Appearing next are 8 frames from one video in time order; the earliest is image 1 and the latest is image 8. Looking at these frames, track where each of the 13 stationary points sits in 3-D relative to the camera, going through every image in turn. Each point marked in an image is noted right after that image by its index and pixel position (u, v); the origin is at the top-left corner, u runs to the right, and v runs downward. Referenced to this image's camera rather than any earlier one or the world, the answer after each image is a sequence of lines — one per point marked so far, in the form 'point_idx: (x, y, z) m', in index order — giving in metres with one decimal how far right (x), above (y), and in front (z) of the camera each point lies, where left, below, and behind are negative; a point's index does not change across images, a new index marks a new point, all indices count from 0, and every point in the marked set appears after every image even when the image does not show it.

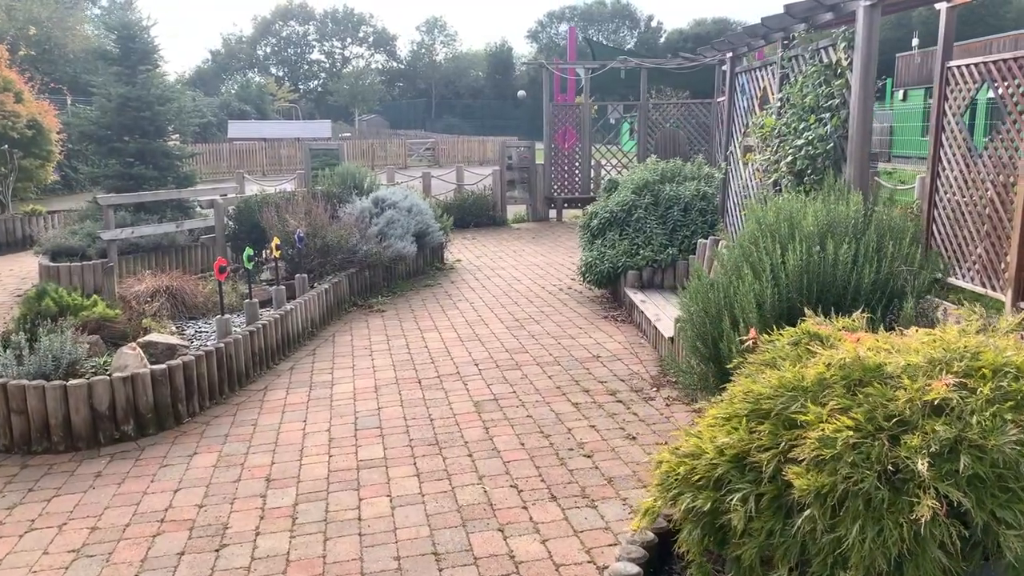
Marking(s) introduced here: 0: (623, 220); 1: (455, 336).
0: (+1.0, +0.6, +7.0) m
1: (-0.4, -0.4, +6.1) m
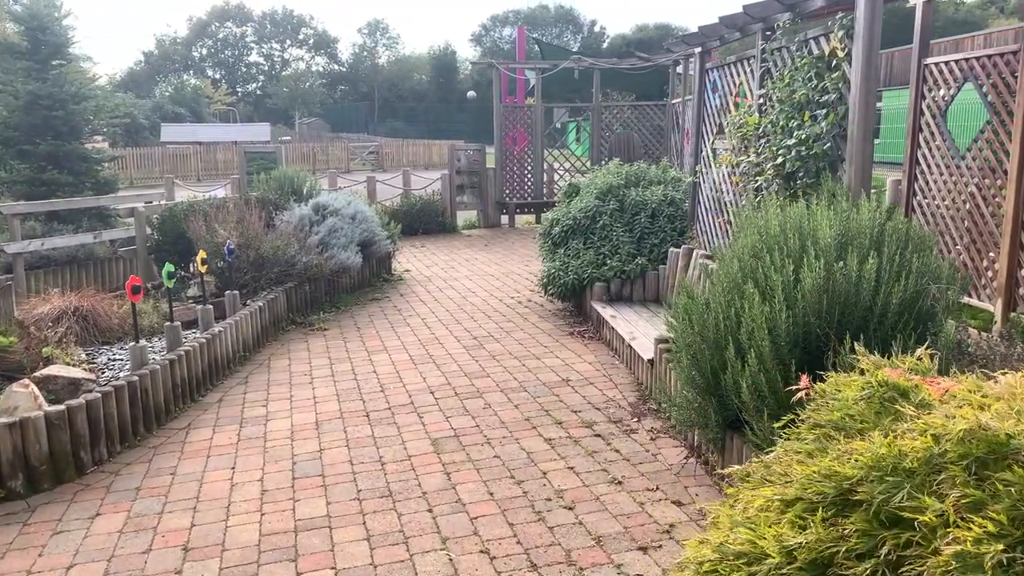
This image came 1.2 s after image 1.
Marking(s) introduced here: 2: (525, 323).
0: (+0.6, +0.5, +6.5) m
1: (-0.7, -0.5, +5.5) m
2: (+0.1, -0.3, +6.3) m
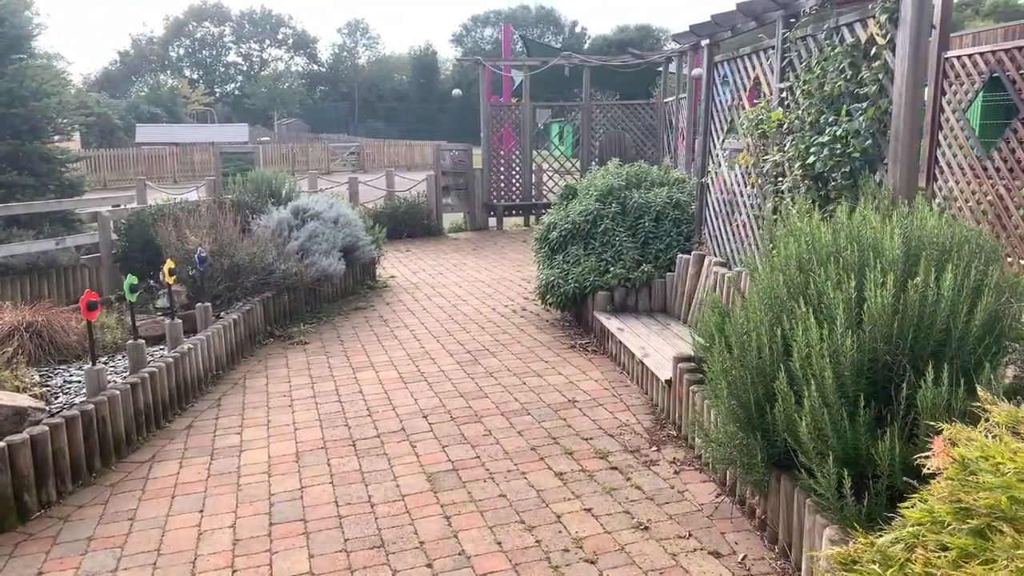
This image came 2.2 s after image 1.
0: (+0.6, +0.4, +6.1) m
1: (-0.7, -0.6, +5.0) m
2: (+0.1, -0.4, +5.9) m
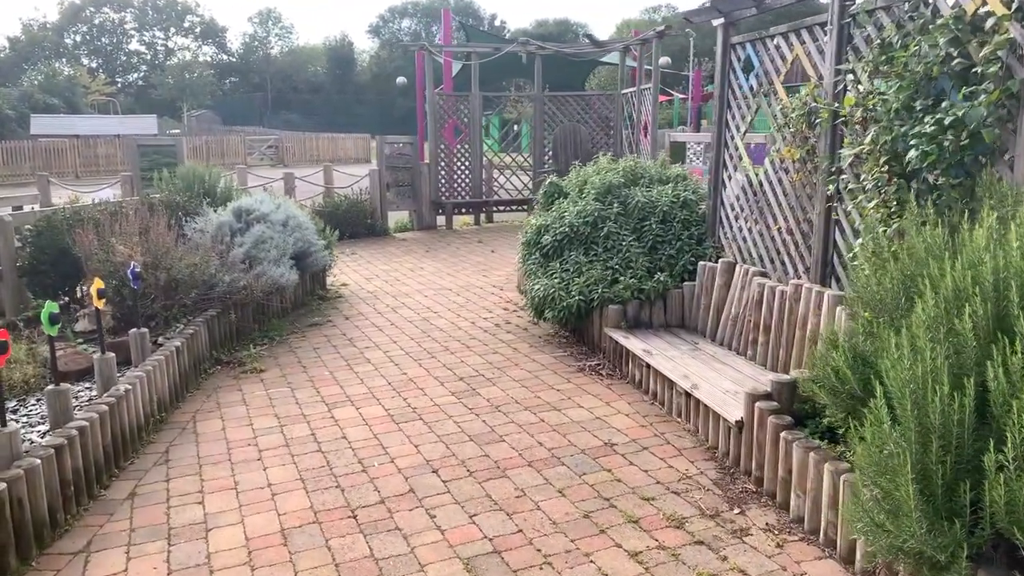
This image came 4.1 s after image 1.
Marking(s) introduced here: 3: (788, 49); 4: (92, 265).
0: (+0.5, +0.3, +5.4) m
1: (-0.7, -0.7, +4.2) m
2: (0.0, -0.4, +5.1) m
3: (+1.5, +1.3, +4.5) m
4: (-2.7, +0.1, +5.2) m
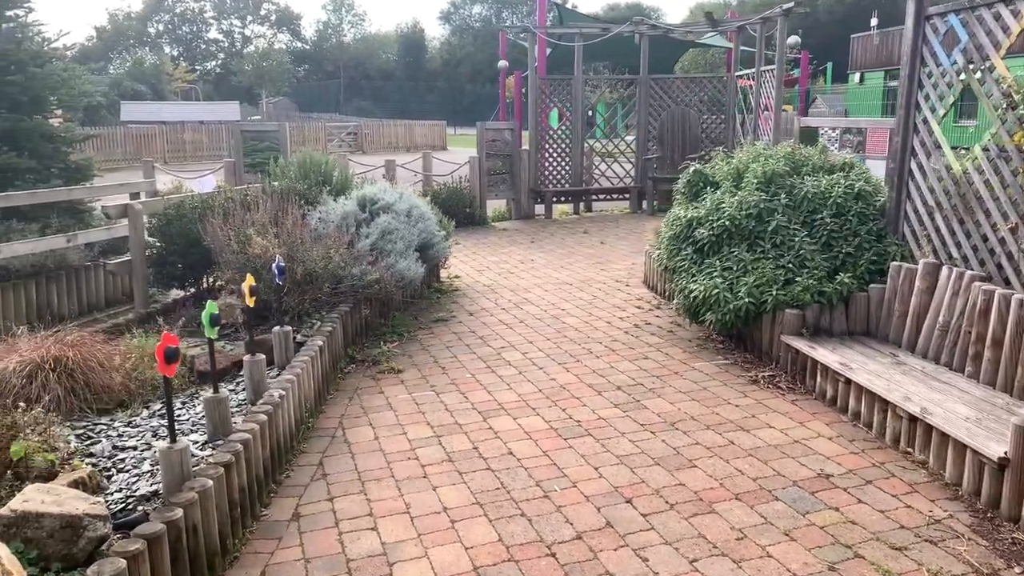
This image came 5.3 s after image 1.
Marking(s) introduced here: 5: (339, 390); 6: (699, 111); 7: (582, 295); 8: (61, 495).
0: (+1.5, +0.3, +4.9) m
1: (+0.2, -0.7, +3.8) m
2: (+1.0, -0.4, +4.7) m
3: (+2.4, +1.3, +3.9) m
4: (-1.8, +0.2, +5.0) m
5: (-1.0, -0.6, +4.5) m
6: (+2.7, +2.5, +11.5) m
7: (+0.6, -0.1, +6.5) m
8: (-1.4, -0.7, +2.5) m
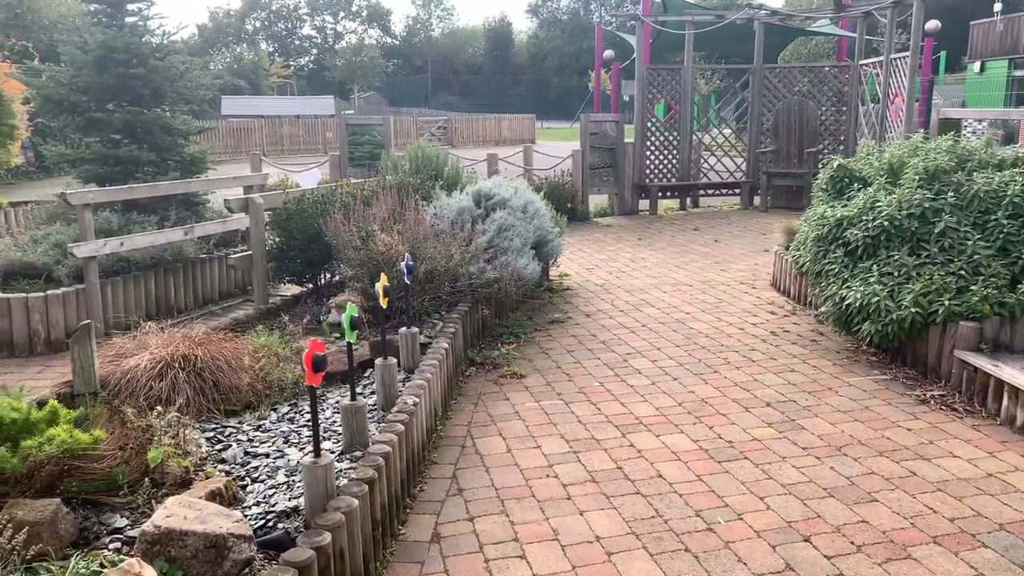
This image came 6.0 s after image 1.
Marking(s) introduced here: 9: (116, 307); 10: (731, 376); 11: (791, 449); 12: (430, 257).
0: (+2.2, +0.3, +4.4) m
1: (+0.8, -0.7, +3.5) m
2: (+1.7, -0.5, +4.2) m
3: (+3.1, +1.2, +3.3) m
4: (-1.0, +0.2, +4.8) m
5: (-0.3, -0.6, +4.2) m
6: (+4.1, +2.5, +10.9) m
7: (+1.5, -0.1, +6.1) m
8: (-0.9, -0.7, +2.4) m
9: (-2.7, -0.1, +5.5) m
10: (+1.2, -0.5, +4.3) m
11: (+1.2, -0.7, +3.4) m
12: (-0.5, +0.2, +4.7) m
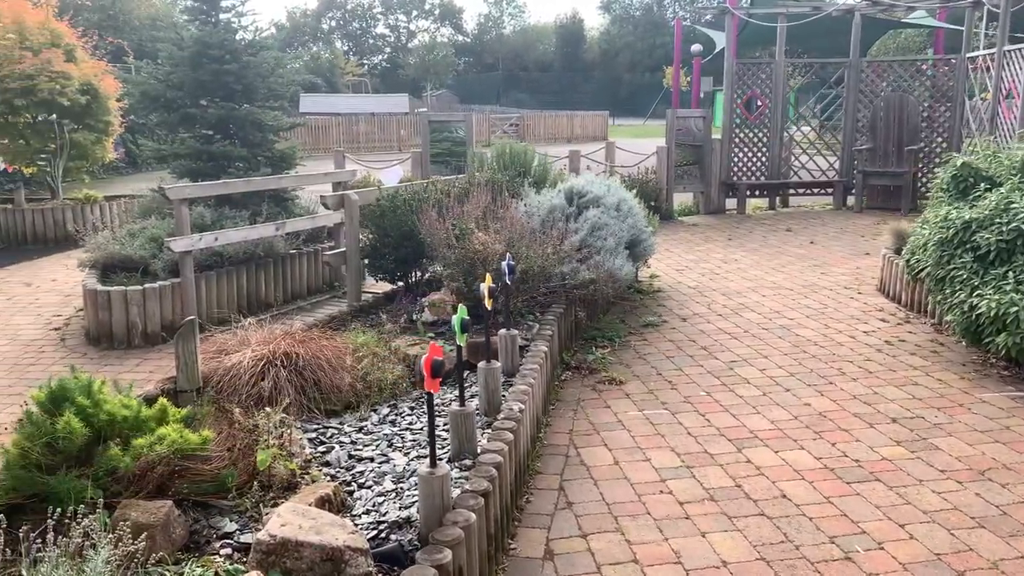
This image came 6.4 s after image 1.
0: (+2.7, +0.2, +4.0) m
1: (+1.2, -0.7, +3.2) m
2: (+2.2, -0.5, +3.9) m
3: (+3.5, +1.2, +2.9) m
4: (-0.4, +0.2, +4.7) m
5: (+0.3, -0.6, +4.1) m
6: (+5.2, +2.5, +10.3) m
7: (+2.2, -0.1, +5.8) m
8: (-0.5, -0.7, +2.3) m
9: (-2.1, -0.1, +5.5) m
10: (+1.7, -0.5, +4.1) m
11: (+1.6, -0.7, +3.2) m
12: (+0.1, +0.2, +4.6) m
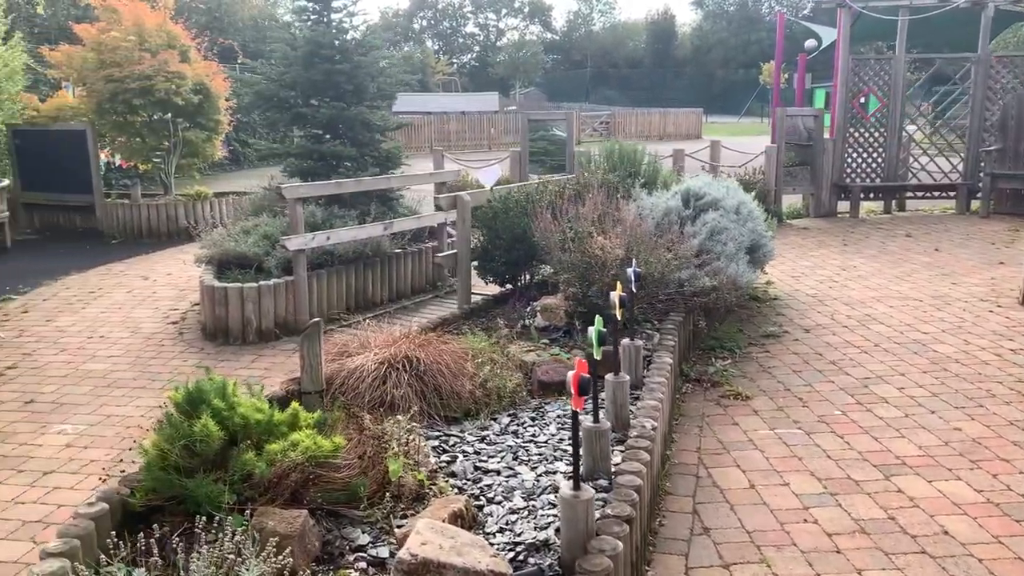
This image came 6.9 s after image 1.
0: (+3.3, +0.2, +3.6) m
1: (+1.7, -0.8, +2.9) m
2: (+2.7, -0.6, +3.5) m
3: (+4.0, +1.0, +2.3) m
4: (+0.2, +0.2, +4.6) m
5: (+0.8, -0.6, +3.9) m
6: (+6.5, +2.3, +9.6) m
7: (+2.9, -0.2, +5.4) m
8: (-0.1, -0.7, +2.2) m
9: (-1.3, -0.1, +5.5) m
10: (+2.3, -0.6, +3.7) m
11: (+2.1, -0.8, +2.8) m
12: (+0.7, +0.2, +4.4) m
